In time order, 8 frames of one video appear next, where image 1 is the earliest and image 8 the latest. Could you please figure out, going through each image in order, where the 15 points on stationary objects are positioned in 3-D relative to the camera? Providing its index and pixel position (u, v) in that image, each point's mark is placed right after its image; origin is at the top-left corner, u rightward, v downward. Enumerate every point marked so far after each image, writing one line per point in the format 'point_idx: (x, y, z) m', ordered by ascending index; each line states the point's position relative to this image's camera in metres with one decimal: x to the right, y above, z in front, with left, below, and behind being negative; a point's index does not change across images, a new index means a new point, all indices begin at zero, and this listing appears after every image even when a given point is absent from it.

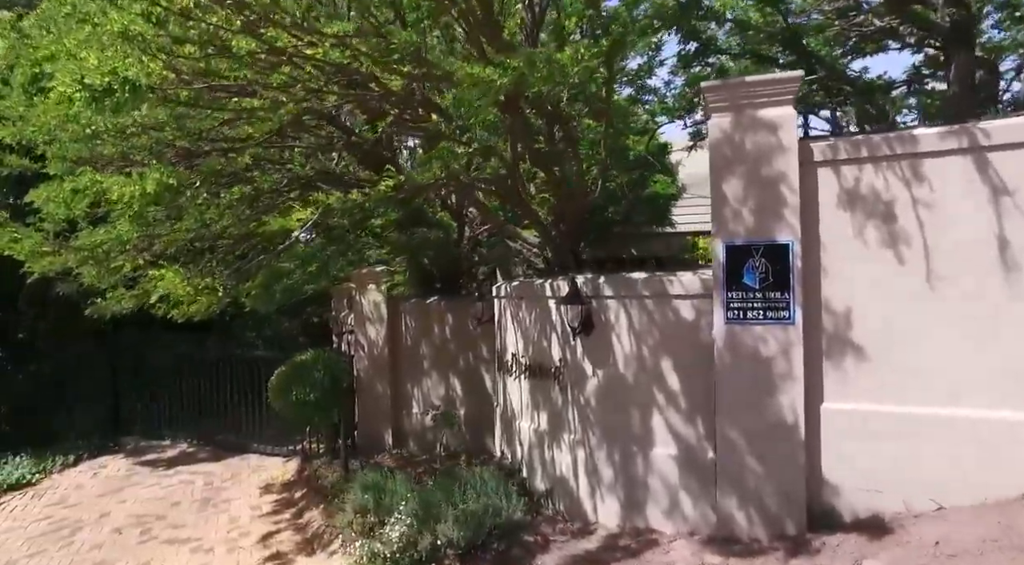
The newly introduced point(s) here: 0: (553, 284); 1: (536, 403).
0: (+0.4, 0.0, +6.2) m
1: (+0.2, -1.1, +6.5) m
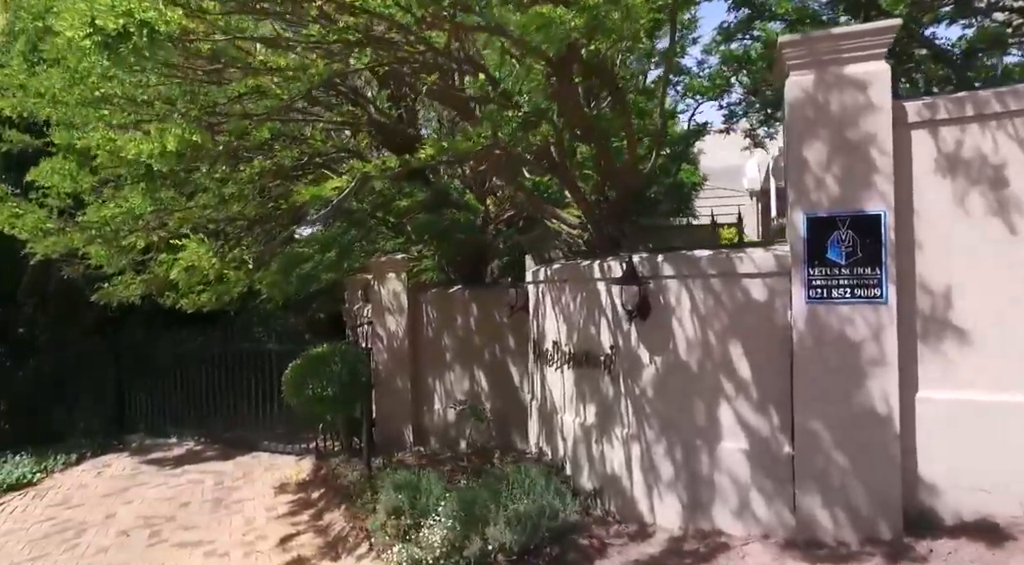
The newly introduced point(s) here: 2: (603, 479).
0: (+0.7, +0.1, +5.7) m
1: (+0.6, -0.9, +6.0) m
2: (+0.7, -1.6, +5.7) m
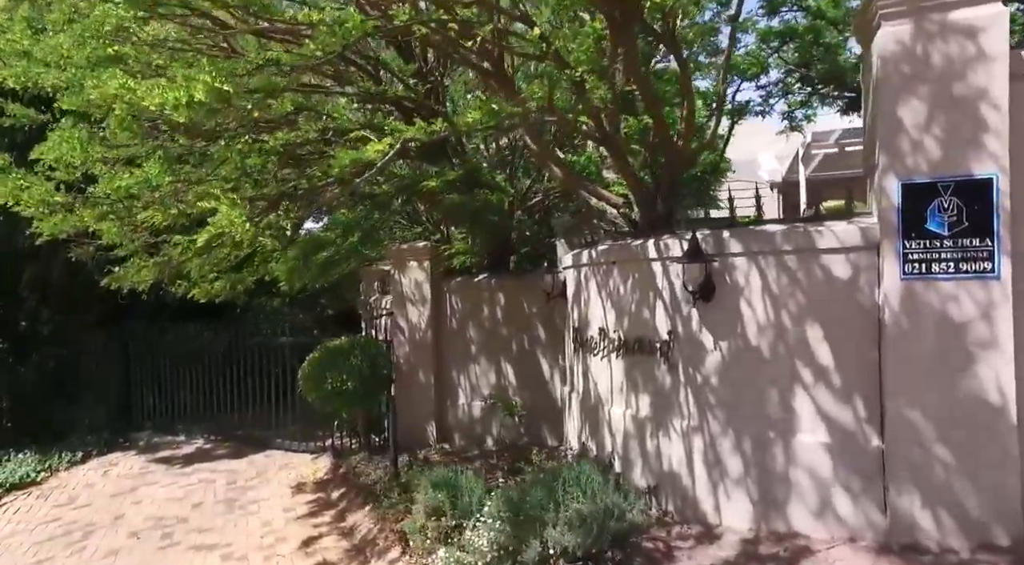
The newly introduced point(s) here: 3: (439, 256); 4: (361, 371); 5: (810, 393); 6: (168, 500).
0: (+1.1, +0.3, +5.2) m
1: (+0.9, -0.8, +5.5) m
2: (+1.1, -1.4, +5.2) m
3: (-0.9, +0.4, +9.1) m
4: (-1.8, -1.1, +8.6) m
5: (+1.8, -0.7, +4.4) m
6: (-4.3, -2.7, +8.8) m
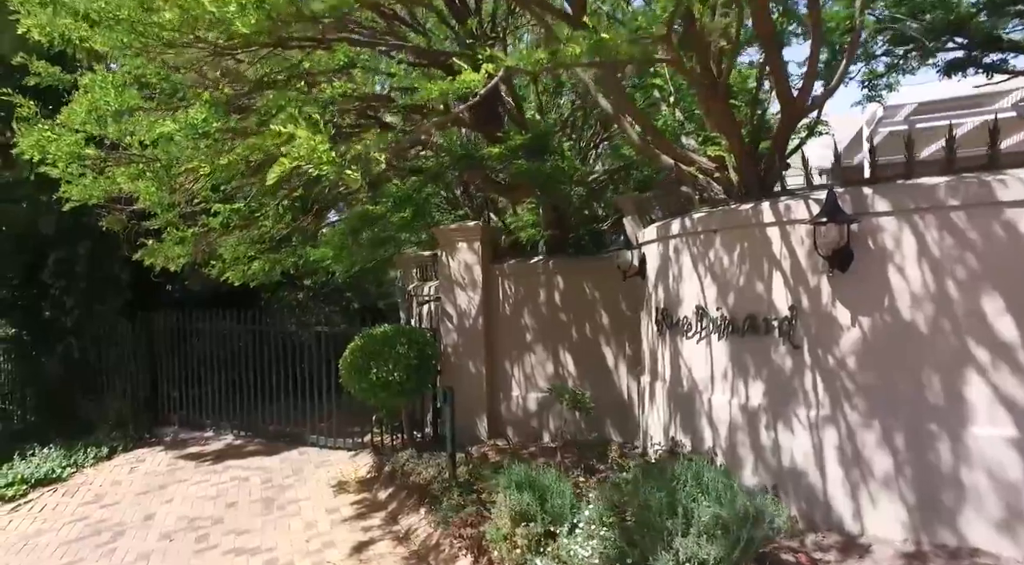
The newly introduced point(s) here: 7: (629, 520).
0: (+1.7, +0.5, +4.5) m
1: (+1.5, -0.6, +4.8) m
2: (+1.7, -1.2, +4.5) m
3: (-0.3, +0.6, +8.4) m
4: (-1.2, -0.9, +7.9) m
5: (+2.4, -0.5, +3.6) m
6: (-3.6, -2.5, +8.2) m
7: (+0.6, -1.3, +3.9) m
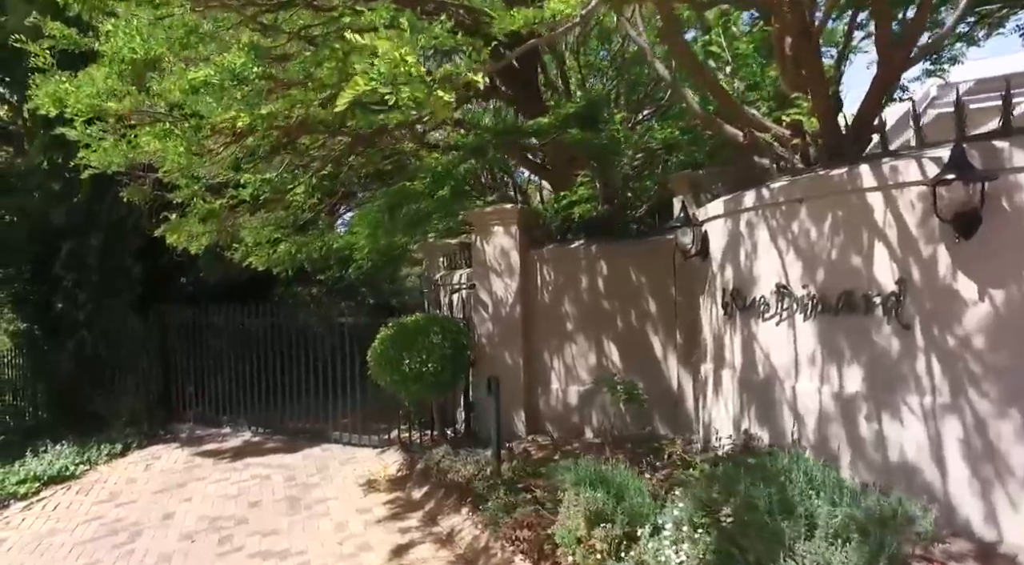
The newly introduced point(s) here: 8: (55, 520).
0: (+2.1, +0.6, +4.0) m
1: (+1.9, -0.4, +4.3) m
2: (+2.1, -1.1, +4.0) m
3: (+0.2, +0.7, +8.0) m
4: (-0.7, -0.7, +7.5) m
5: (+2.8, -0.3, +3.1) m
6: (-3.2, -2.3, +7.7) m
7: (+1.0, -1.1, +3.4) m
8: (-4.9, -2.6, +7.7) m
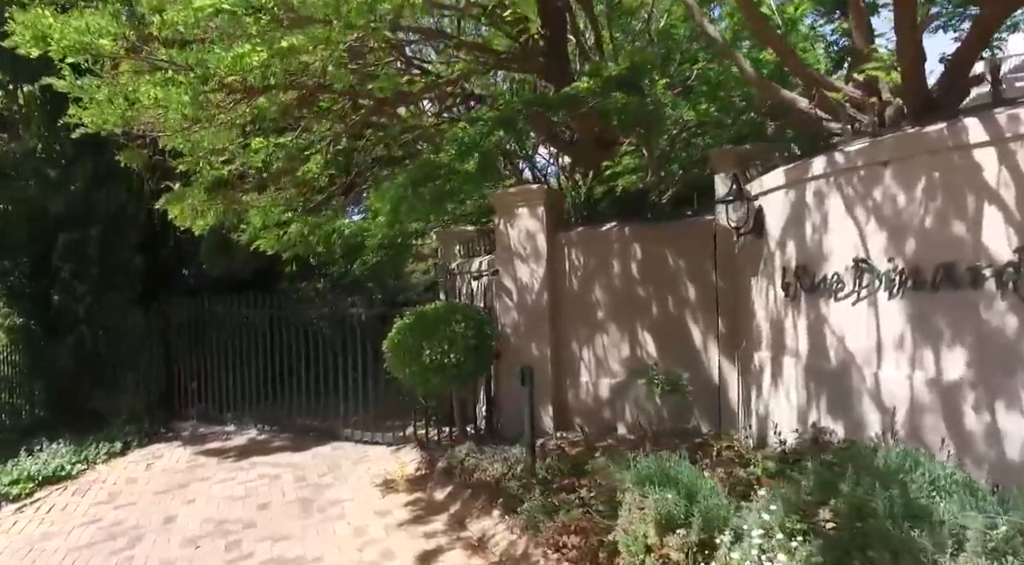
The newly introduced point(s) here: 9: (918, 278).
0: (+2.3, +0.8, +3.5) m
1: (+2.2, -0.3, +3.7) m
2: (+2.3, -0.9, +3.4) m
3: (+0.5, +0.9, +7.4) m
4: (-0.5, -0.6, +6.9) m
5: (+3.1, -0.2, +2.6) m
6: (-2.9, -2.2, +7.2) m
7: (+1.3, -1.0, +2.8) m
8: (-4.6, -2.4, +7.1) m
9: (+2.2, 0.0, +3.8) m
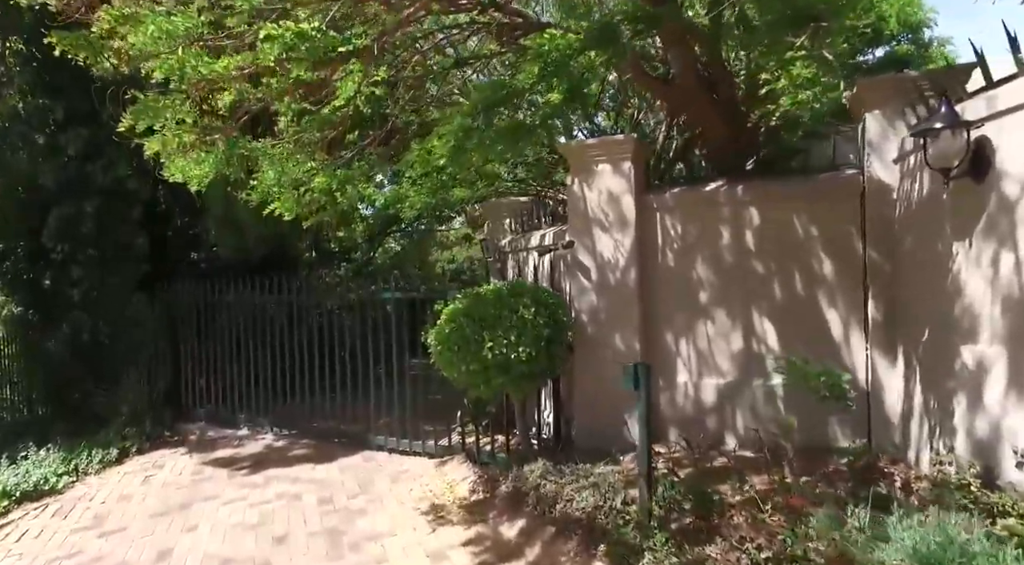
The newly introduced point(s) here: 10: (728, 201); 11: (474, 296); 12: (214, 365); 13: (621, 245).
0: (+2.9, +1.0, +1.9) m
1: (+2.8, -0.1, +2.2) m
2: (+2.9, -0.7, +1.9) m
3: (+1.1, +1.1, +5.9) m
4: (+0.2, -0.4, +5.4) m
5: (+3.6, 0.0, +1.0) m
6: (-2.2, -2.0, +5.8) m
7: (+1.9, -0.8, +1.3) m
8: (-4.0, -2.2, +5.7) m
9: (+2.7, +0.2, +2.2) m
10: (+1.7, +0.6, +5.6) m
11: (-0.3, -0.1, +5.7) m
12: (-4.2, -1.2, +10.1) m
13: (+0.9, +0.3, +5.9) m
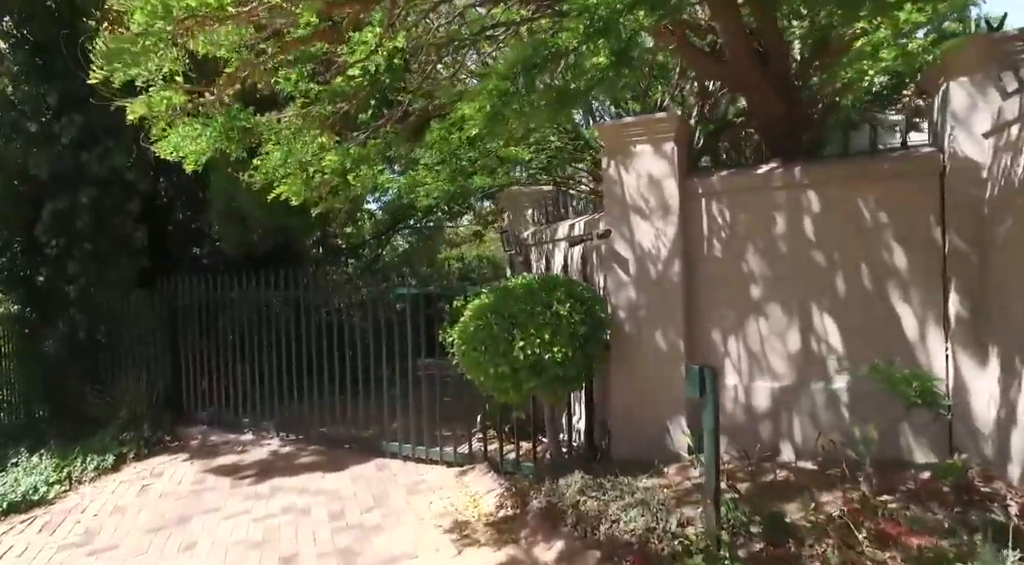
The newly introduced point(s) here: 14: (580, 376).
0: (+3.1, +1.0, +1.3) m
1: (+3.0, 0.0, +1.6) m
2: (+3.1, -0.7, +1.3) m
3: (+1.3, +1.1, +5.3) m
4: (+0.4, -0.3, +4.9) m
5: (+3.8, +0.1, +0.4) m
6: (-2.0, -1.9, +5.2) m
7: (+2.0, -0.7, +0.7) m
8: (-3.8, -2.2, +5.2) m
9: (+2.9, +0.3, +1.7) m
10: (+1.9, +0.7, +5.0) m
11: (-0.1, -0.1, +5.2) m
12: (-3.9, -1.1, +9.5) m
13: (+1.1, +0.4, +5.3) m
14: (+0.5, -0.7, +4.9) m
